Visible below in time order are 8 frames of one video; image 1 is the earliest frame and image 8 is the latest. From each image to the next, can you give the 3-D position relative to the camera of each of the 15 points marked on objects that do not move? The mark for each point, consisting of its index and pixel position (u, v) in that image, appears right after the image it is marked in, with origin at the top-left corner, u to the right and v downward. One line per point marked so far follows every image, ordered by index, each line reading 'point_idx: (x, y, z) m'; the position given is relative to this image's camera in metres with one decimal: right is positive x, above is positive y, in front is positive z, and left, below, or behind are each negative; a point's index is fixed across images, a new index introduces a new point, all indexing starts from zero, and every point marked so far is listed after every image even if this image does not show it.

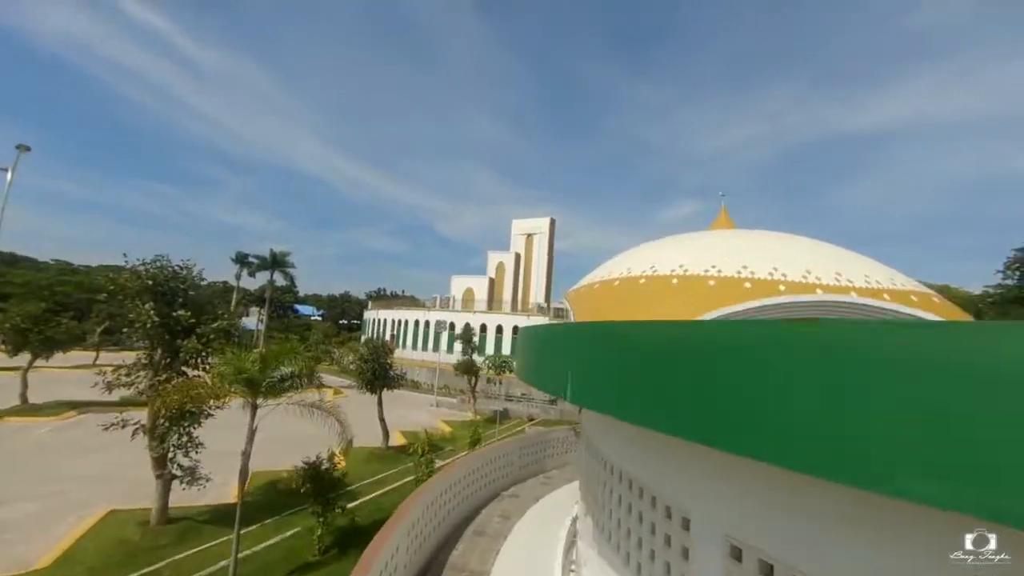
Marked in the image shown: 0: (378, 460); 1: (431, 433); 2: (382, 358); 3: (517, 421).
0: (-3.5, -4.7, +11.7) m
1: (-2.8, -4.9, +14.7) m
2: (-3.6, -2.0, +11.9) m
3: (+0.2, -5.8, +18.9) m
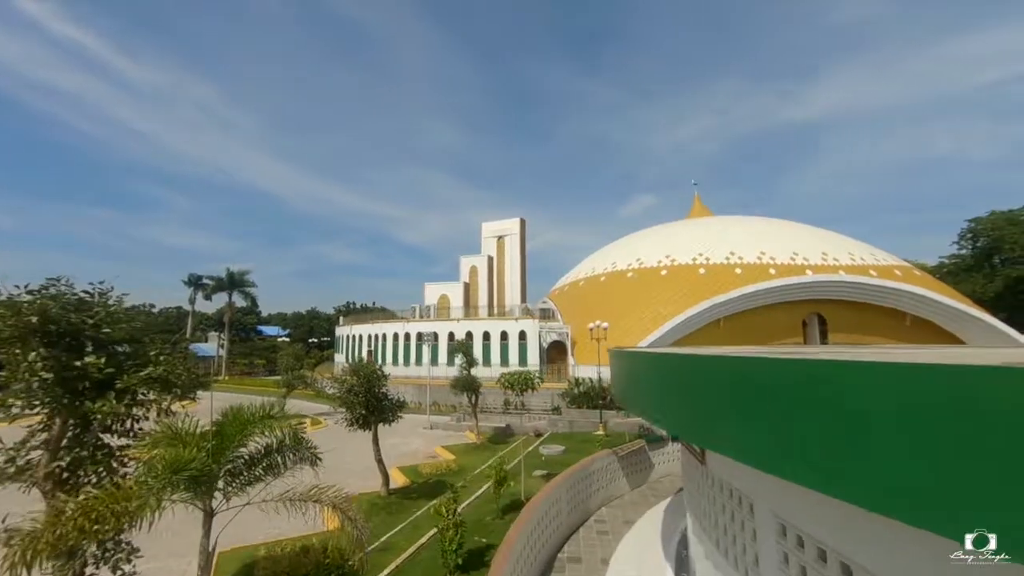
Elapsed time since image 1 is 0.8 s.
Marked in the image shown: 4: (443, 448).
0: (-2.9, -5.0, +9.6) m
1: (-2.3, -5.2, +12.7) m
2: (-3.1, -2.3, +9.8) m
3: (+0.4, -5.9, +17.1) m
4: (-2.5, -5.7, +15.5) m
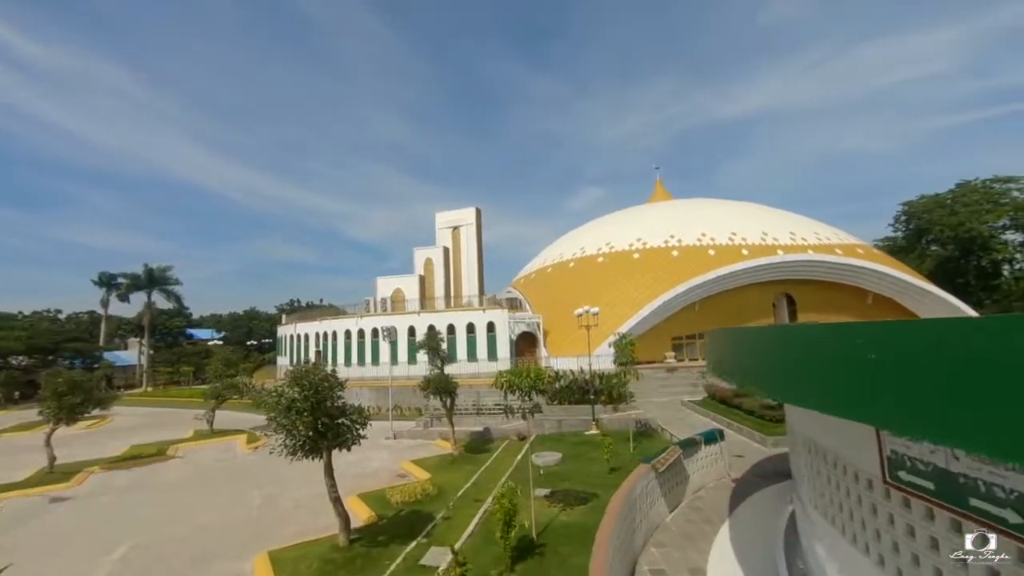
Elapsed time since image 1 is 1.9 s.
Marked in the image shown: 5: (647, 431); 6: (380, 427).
0: (-2.8, -4.6, +7.0) m
1: (-2.5, -4.7, +10.1) m
2: (-3.1, -1.9, +7.2) m
3: (-0.3, -5.3, +14.8) m
4: (-3.0, -5.2, +12.9) m
5: (+4.3, -4.7, +13.8) m
6: (-5.9, -6.2, +19.1) m
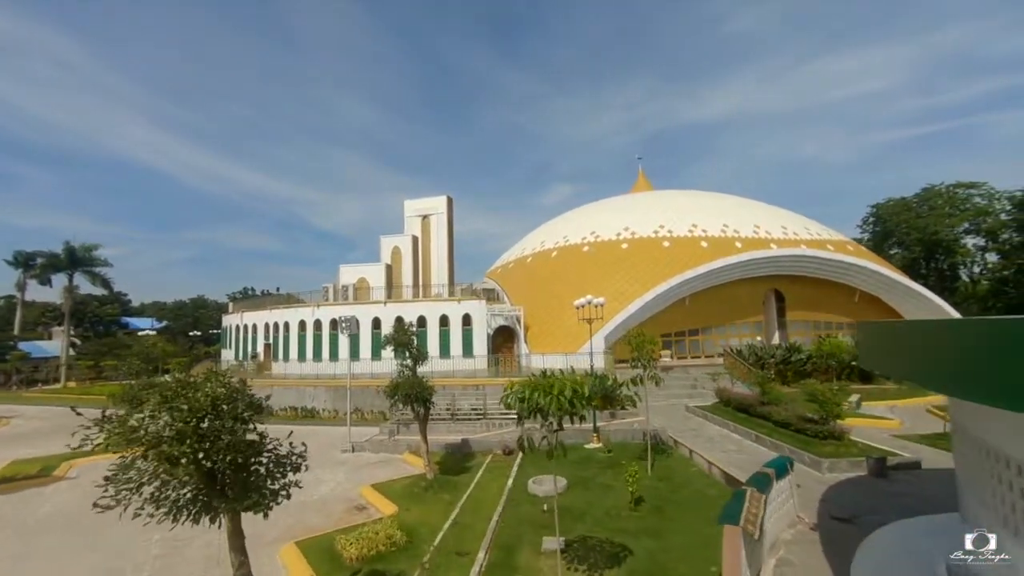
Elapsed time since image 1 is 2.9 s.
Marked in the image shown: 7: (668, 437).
0: (-2.6, -4.1, +4.3) m
1: (-2.6, -4.3, +7.4) m
2: (-2.9, -1.5, +4.4) m
3: (-0.7, -4.9, +12.3) m
4: (-3.3, -4.7, +10.2) m
5: (+4.0, -4.3, +11.6) m
6: (-6.7, -5.6, +16.2) m
7: (+4.3, -4.1, +11.9) m
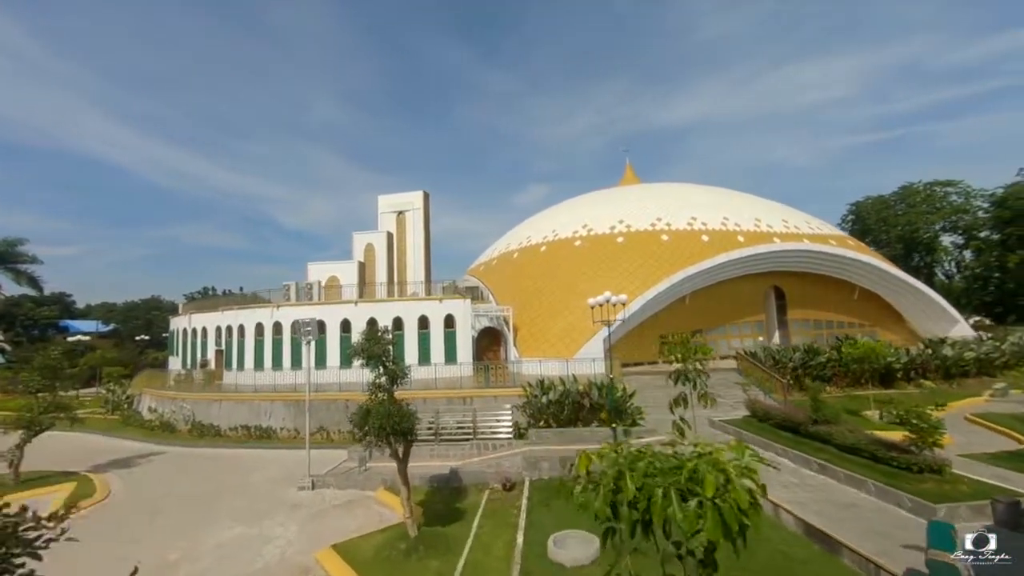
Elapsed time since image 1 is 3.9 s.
0: (-2.1, -4.0, +1.8) m
1: (-2.3, -4.2, +4.9) m
2: (-2.4, -1.4, +1.8) m
3: (-0.7, -4.7, +9.9) m
4: (-3.1, -4.6, +7.6) m
5: (+4.1, -4.2, +9.4) m
6: (-6.8, -5.4, +13.4) m
7: (+4.4, -4.0, +9.7) m
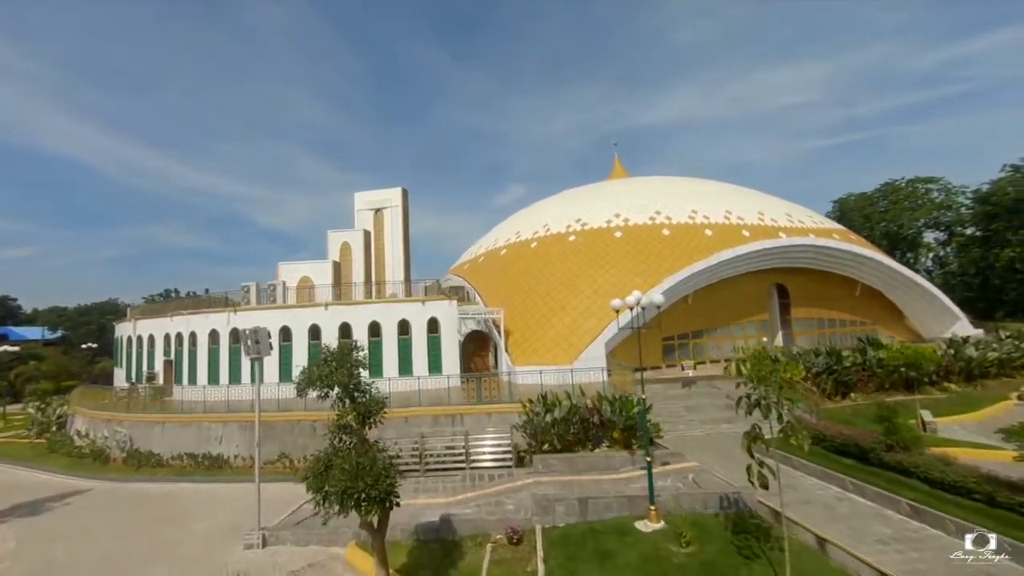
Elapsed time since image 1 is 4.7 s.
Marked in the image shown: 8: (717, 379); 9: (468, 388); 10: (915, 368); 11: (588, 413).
0: (-1.6, -4.0, -0.4) m
1: (-1.9, -4.2, +2.7) m
2: (-1.9, -1.4, -0.4) m
3: (-0.5, -4.7, +7.7) m
4: (-2.8, -4.6, +5.4) m
5: (+4.2, -4.1, +7.5) m
6: (-6.8, -5.5, +11.0) m
7: (+4.6, -4.0, +7.8) m
8: (+7.8, -3.4, +16.3) m
9: (-1.4, -3.4, +14.8) m
10: (+15.4, -3.0, +16.5) m
11: (+2.2, -3.6, +12.4) m
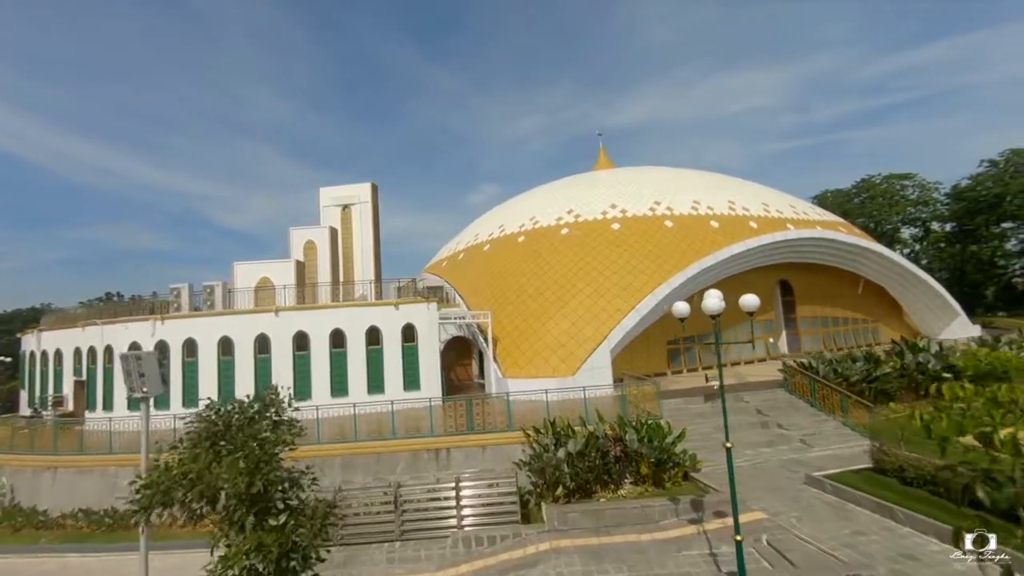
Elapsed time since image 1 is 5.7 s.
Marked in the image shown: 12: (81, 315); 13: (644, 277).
0: (-0.7, -4.1, -3.2) m
1: (-1.2, -4.2, -0.1) m
2: (-1.1, -1.4, -3.1) m
3: (-0.2, -4.7, +5.0) m
4: (-2.3, -4.7, +2.5) m
5: (+4.6, -4.1, +5.1) m
6: (-6.6, -5.5, +7.9) m
7: (+4.9, -3.9, +5.4) m
8: (+7.5, -3.3, +14.1) m
9: (-1.5, -3.3, +12.1) m
10: (+15.2, -2.8, +14.8) m
11: (+2.2, -3.6, +9.9) m
12: (-17.5, -1.0, +17.4) m
13: (+5.5, +0.4, +18.4) m
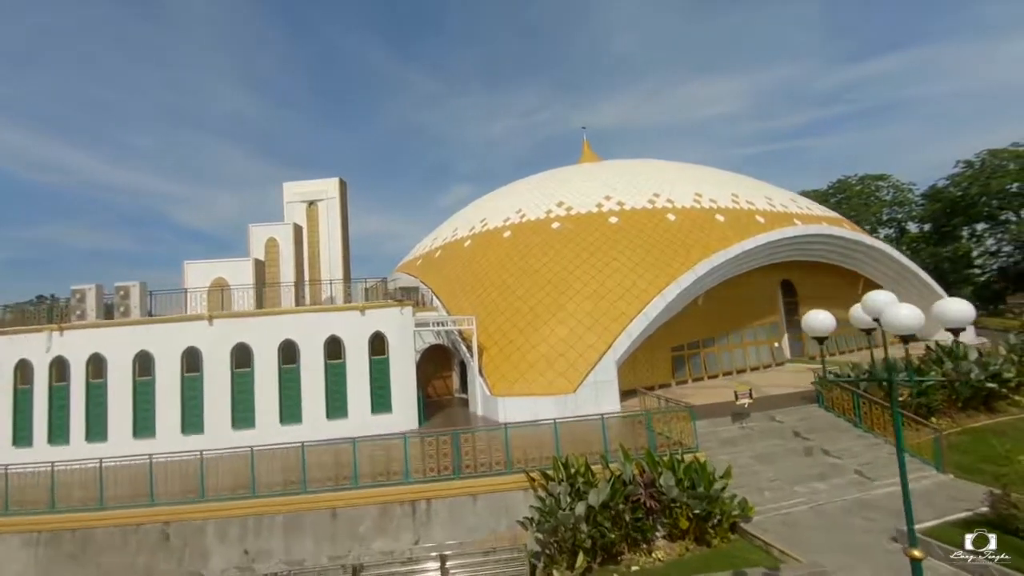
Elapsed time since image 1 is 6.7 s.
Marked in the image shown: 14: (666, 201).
0: (+0.1, -4.0, -5.6) m
1: (-0.6, -4.2, -2.6) m
2: (-0.3, -1.4, -5.6) m
3: (+0.2, -4.7, +2.6) m
4: (-1.8, -4.7, 0.0) m
5: (+4.9, -4.1, +3.0) m
6: (-6.5, -5.6, +5.1) m
7: (+5.2, -3.9, +3.3) m
8: (+7.3, -3.4, +12.1) m
9: (-1.6, -3.4, +9.6) m
10: (+14.9, -2.8, +13.3) m
11: (+2.2, -3.6, +7.6) m
12: (-17.8, -1.1, +13.9) m
13: (+5.0, +0.4, +16.3) m
14: (+6.9, +4.0, +19.7) m
